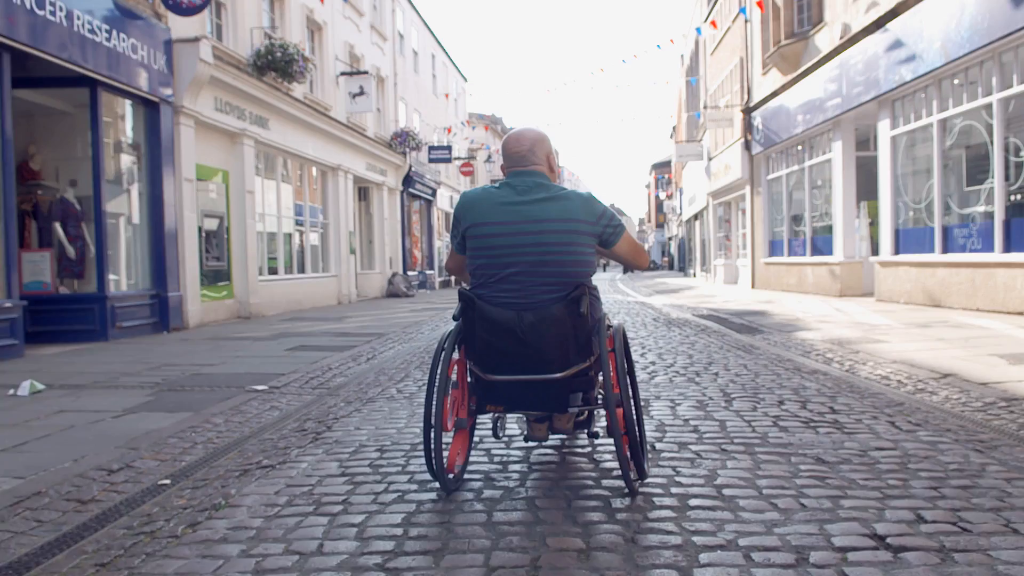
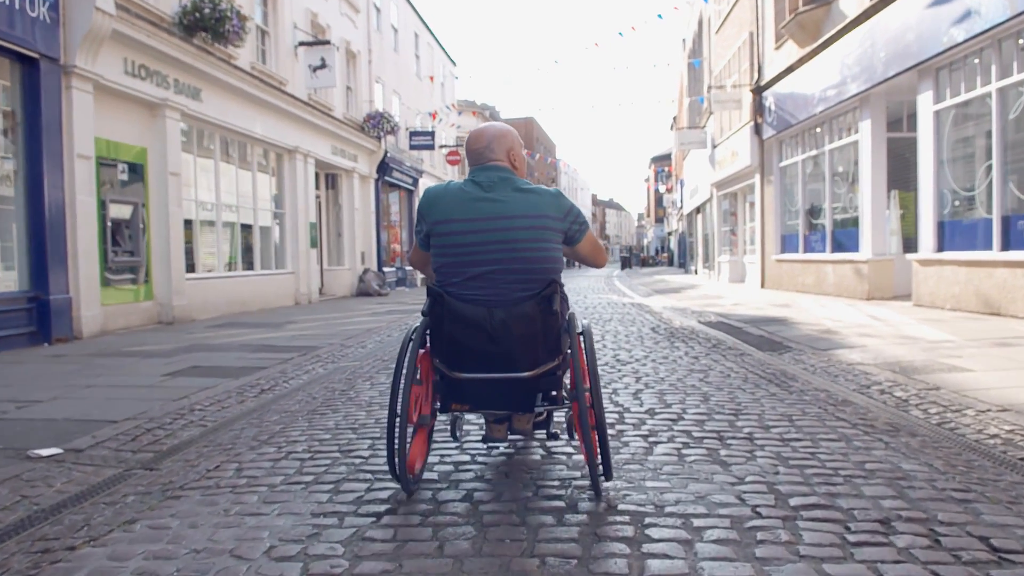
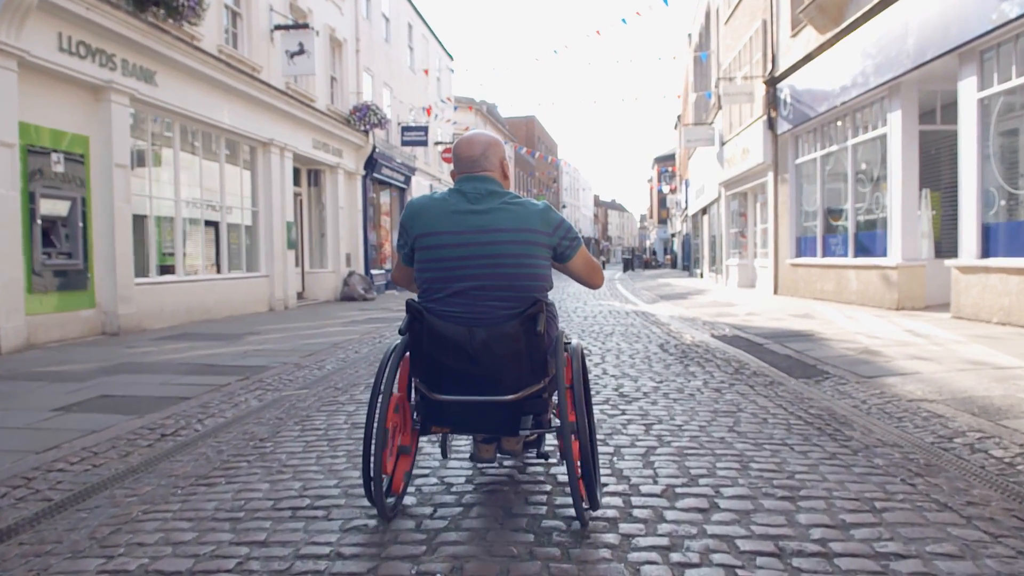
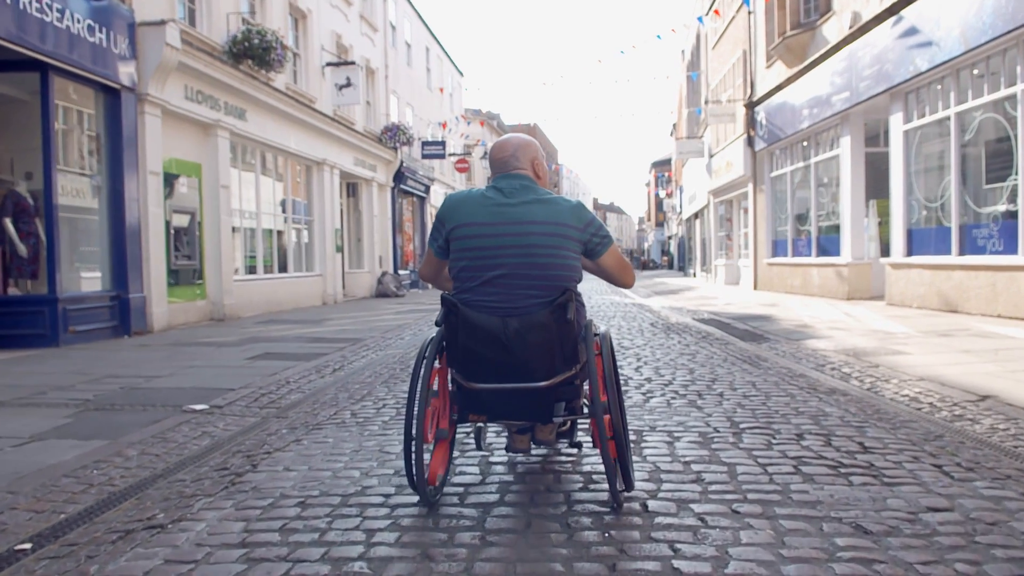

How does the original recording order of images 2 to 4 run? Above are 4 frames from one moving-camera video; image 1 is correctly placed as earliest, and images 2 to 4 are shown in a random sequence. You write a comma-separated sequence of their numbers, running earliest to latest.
4, 2, 3
